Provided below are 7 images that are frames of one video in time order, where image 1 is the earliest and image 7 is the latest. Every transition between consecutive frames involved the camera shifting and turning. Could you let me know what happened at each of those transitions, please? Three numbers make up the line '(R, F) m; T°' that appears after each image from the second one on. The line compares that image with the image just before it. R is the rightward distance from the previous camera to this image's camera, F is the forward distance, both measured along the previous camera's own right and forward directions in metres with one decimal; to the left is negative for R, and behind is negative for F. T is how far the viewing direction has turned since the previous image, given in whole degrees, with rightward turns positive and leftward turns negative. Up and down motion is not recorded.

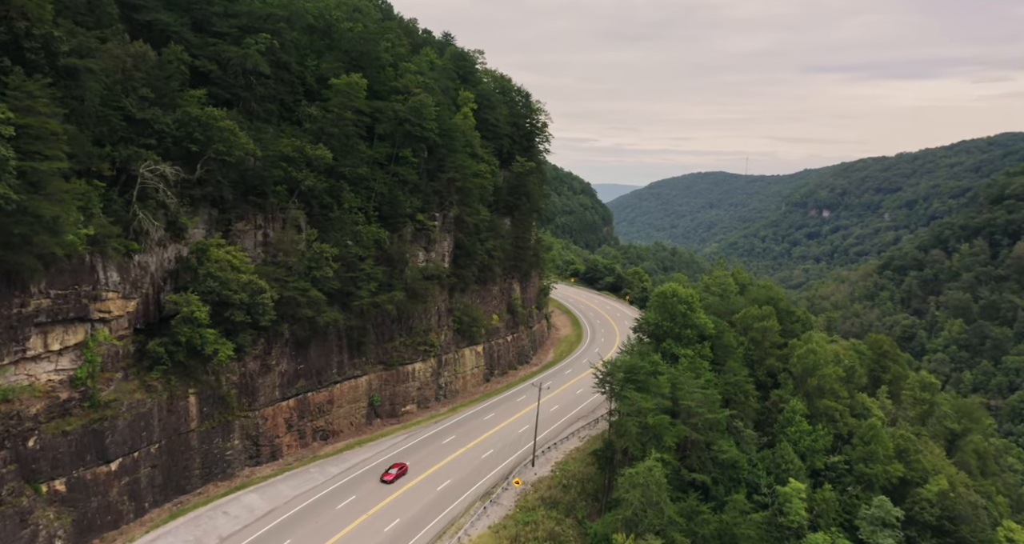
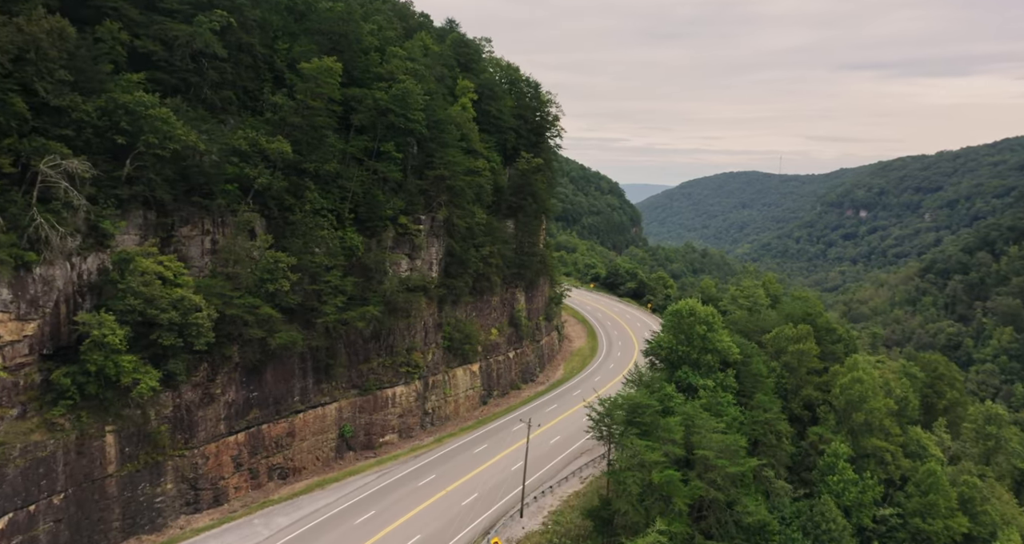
(+1.9, +6.2) m; -2°
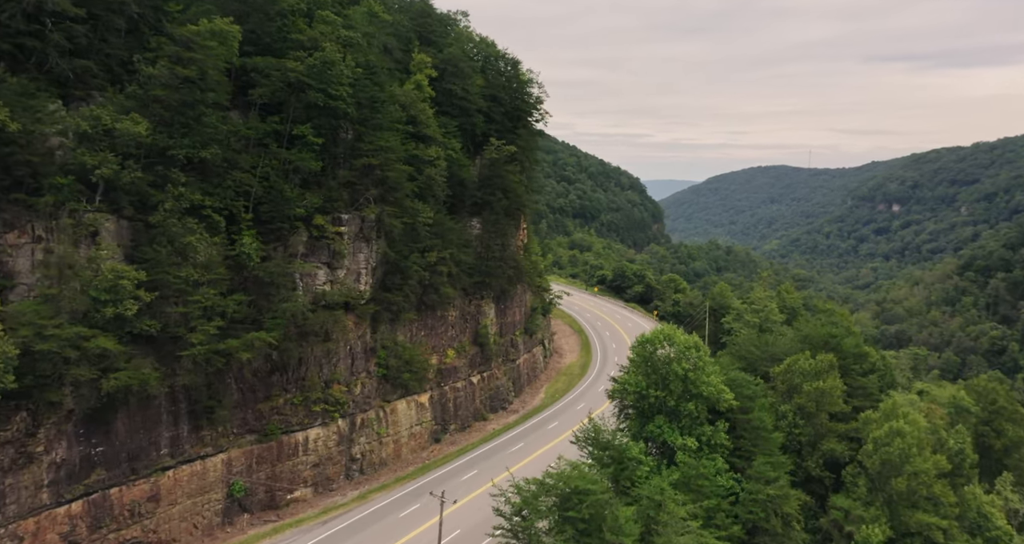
(+3.7, +8.7) m; -2°
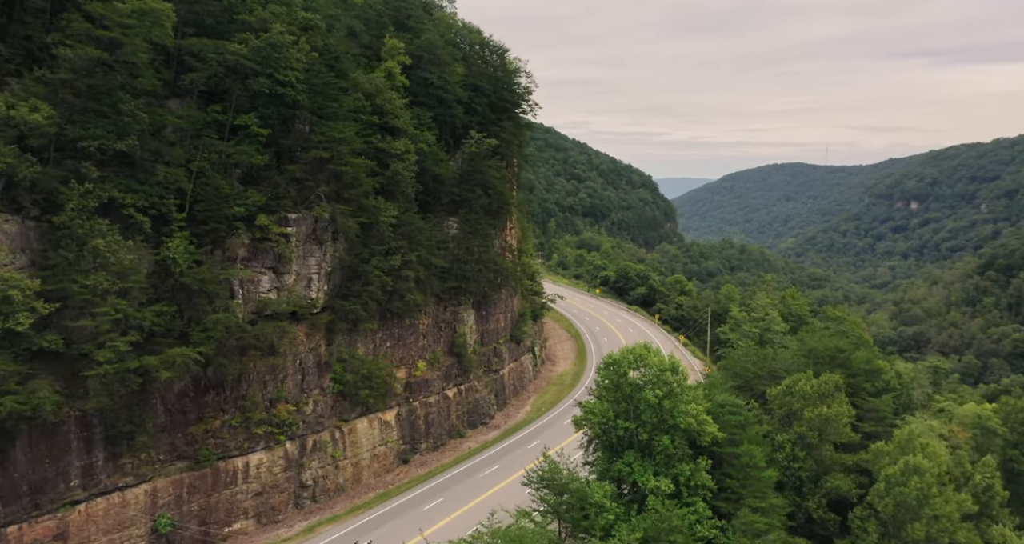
(+1.9, +3.7) m; -1°
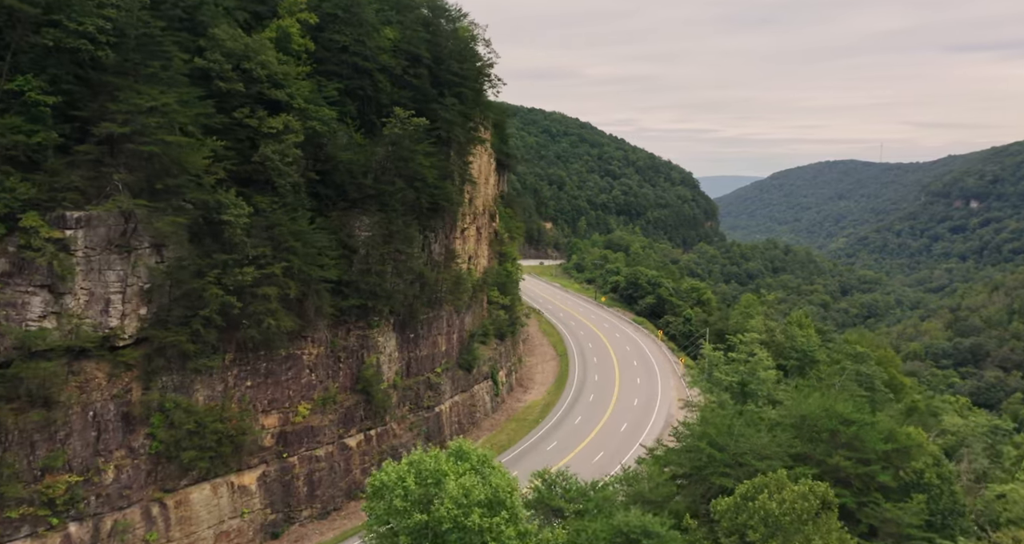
(+5.1, +9.3) m; -3°
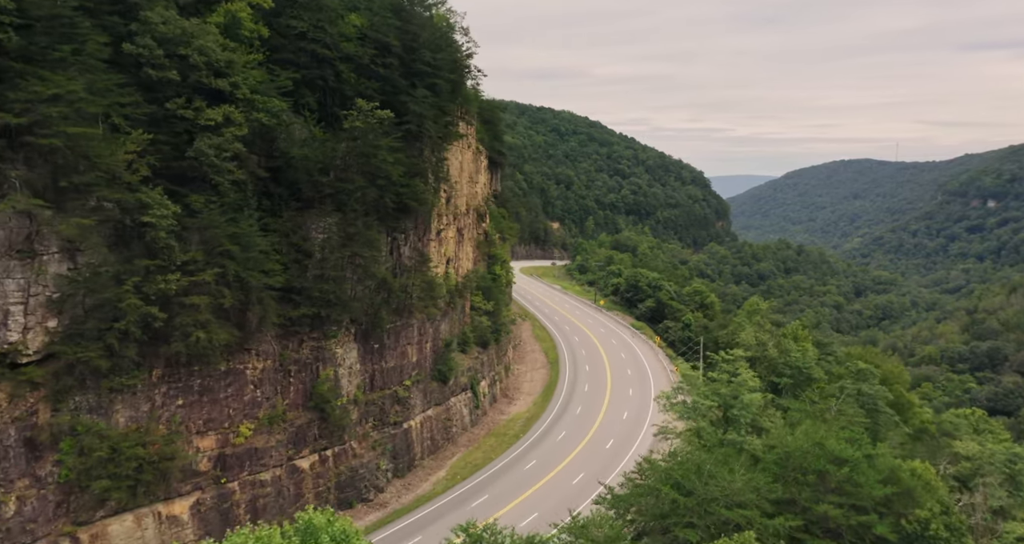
(+1.7, +2.8) m; -1°
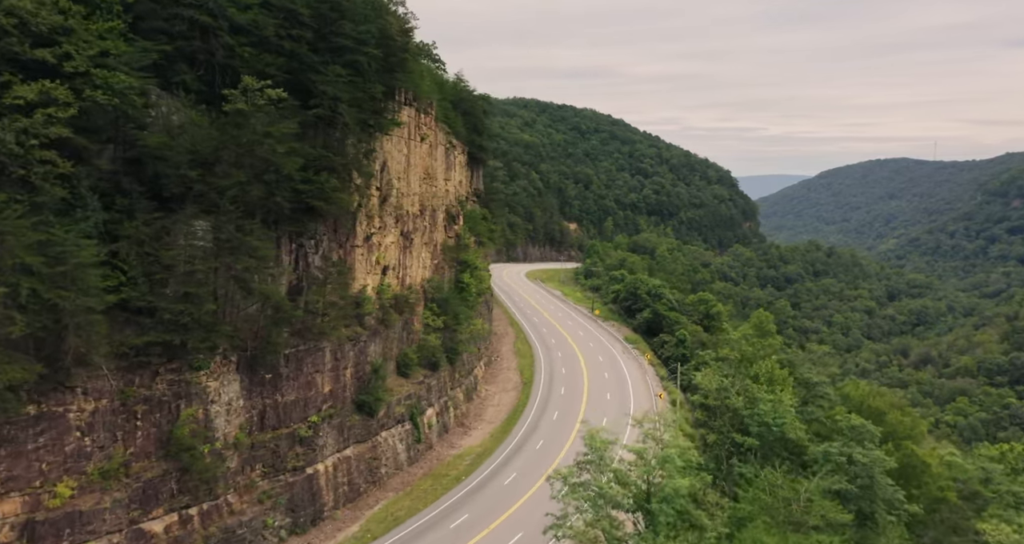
(+3.8, +6.1) m; -2°
